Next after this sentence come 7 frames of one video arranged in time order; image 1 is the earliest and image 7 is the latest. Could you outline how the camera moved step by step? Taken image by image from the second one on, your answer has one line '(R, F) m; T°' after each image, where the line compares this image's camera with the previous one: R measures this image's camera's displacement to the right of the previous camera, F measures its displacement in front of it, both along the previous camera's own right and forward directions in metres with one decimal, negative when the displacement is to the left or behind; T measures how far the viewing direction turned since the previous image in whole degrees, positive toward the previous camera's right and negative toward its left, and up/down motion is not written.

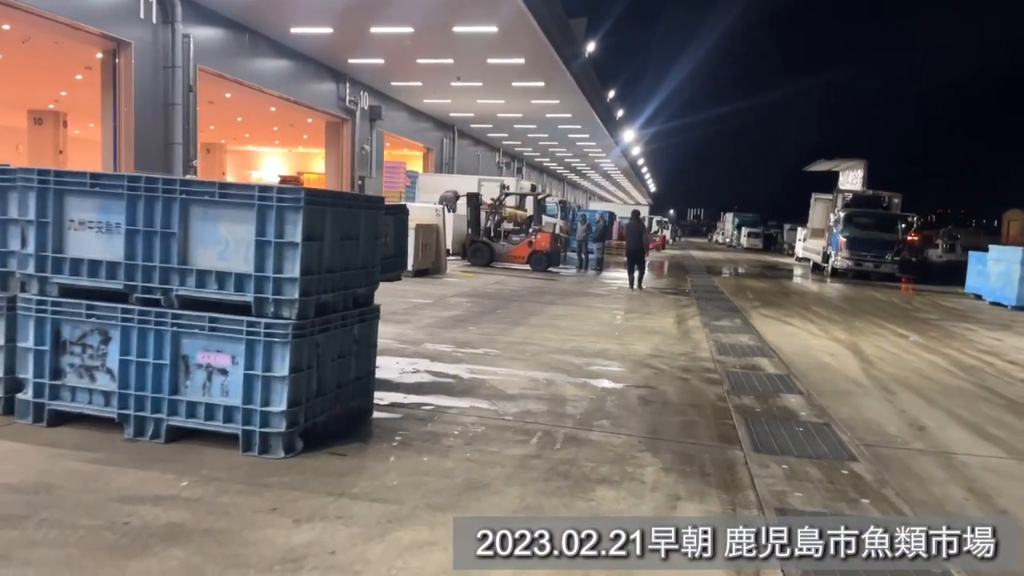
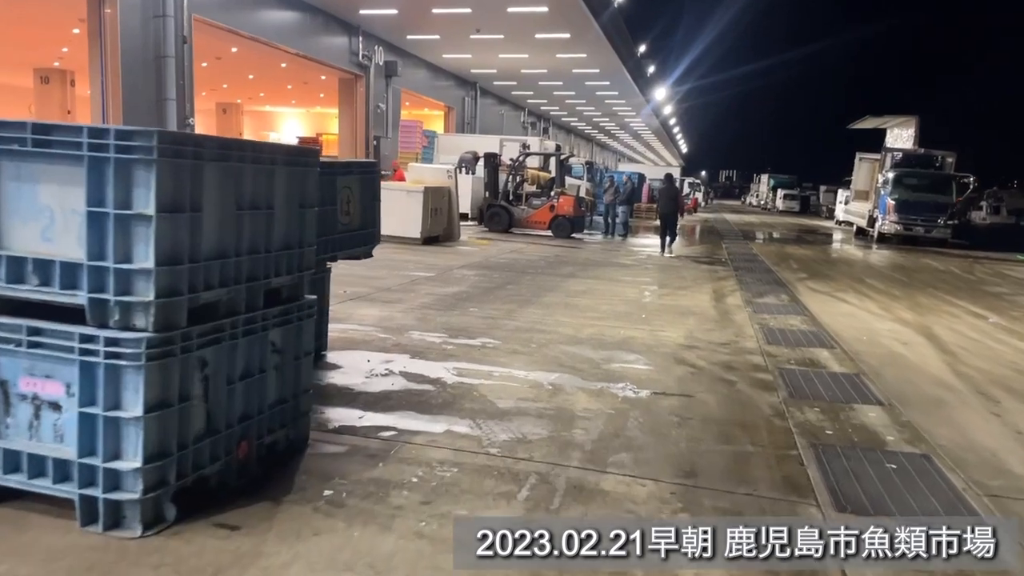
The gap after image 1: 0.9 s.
(+0.2, +1.4) m; -2°
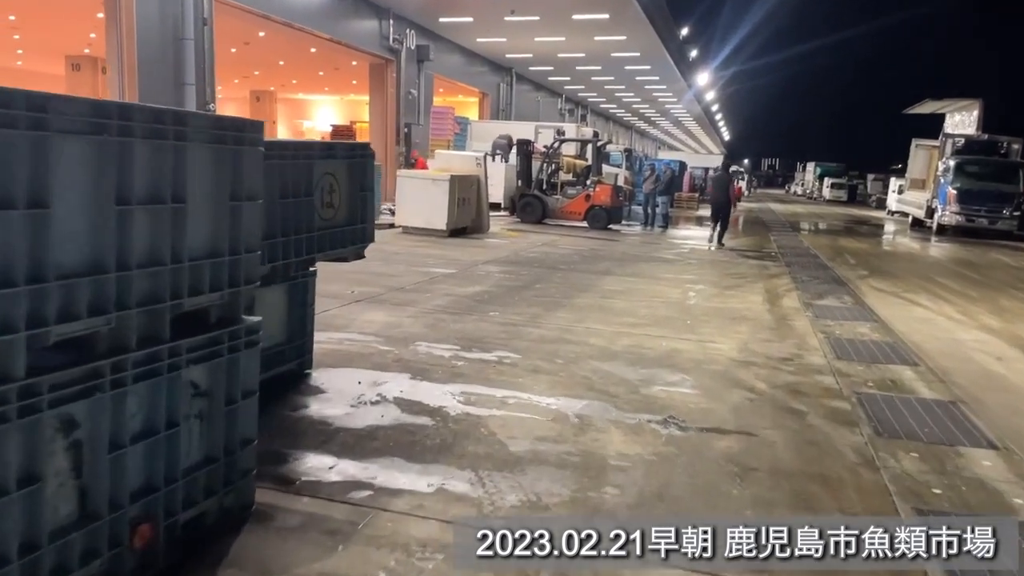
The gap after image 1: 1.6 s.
(+0.1, +1.0) m; -3°
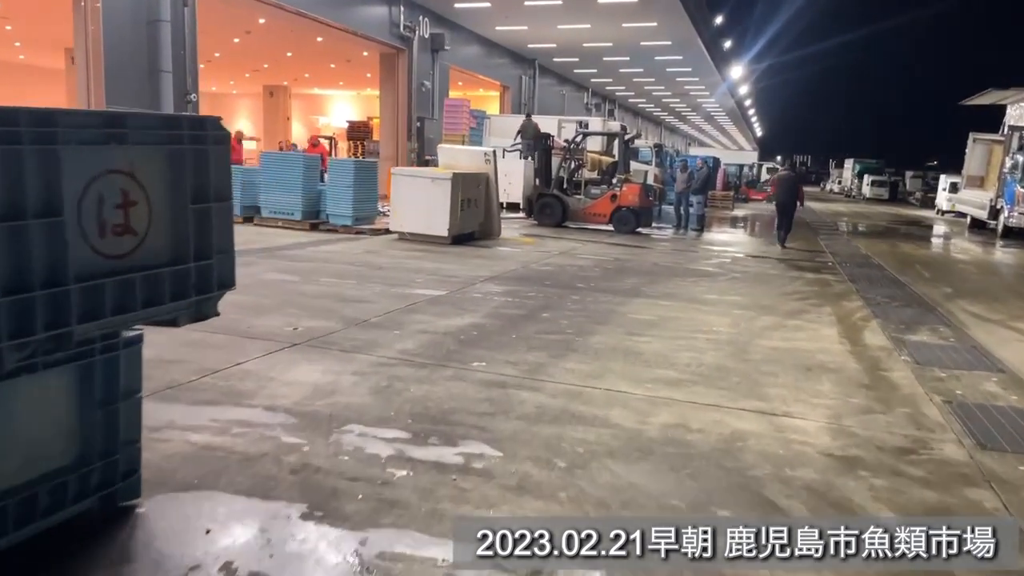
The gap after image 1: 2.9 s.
(+0.2, +2.0) m; -2°
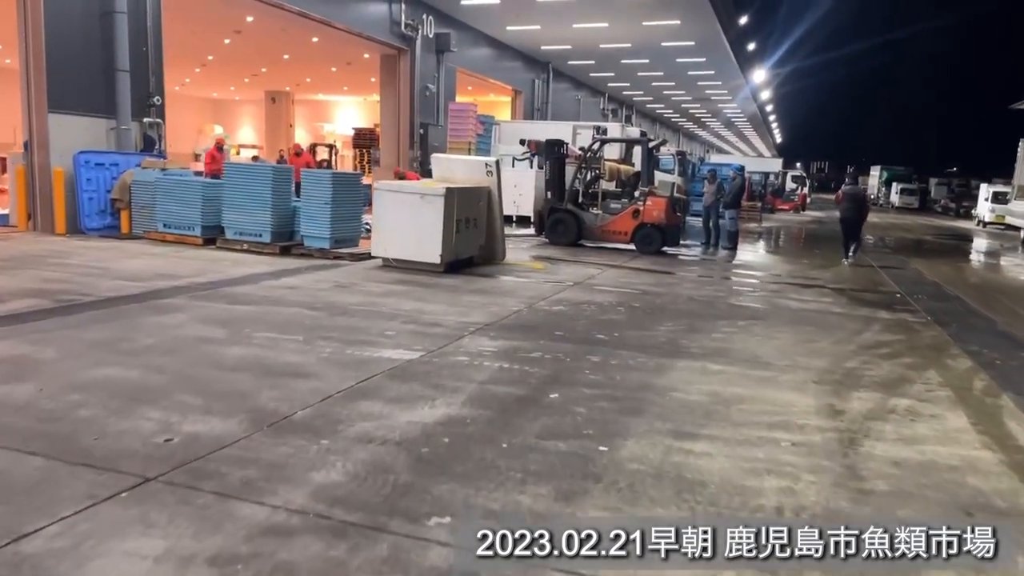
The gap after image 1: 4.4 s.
(+0.1, +2.0) m; -1°
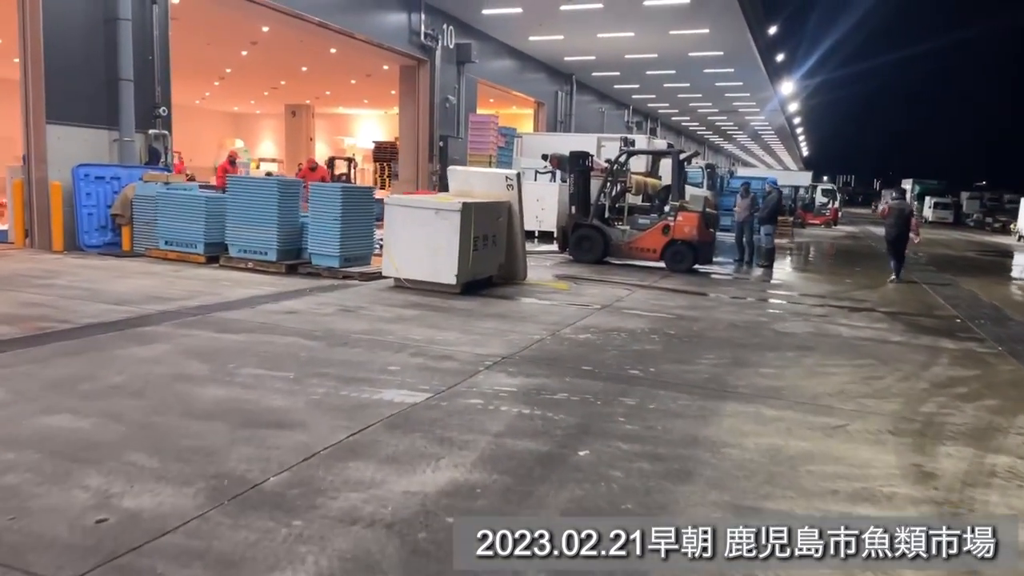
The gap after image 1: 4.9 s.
(0.0, +0.8) m; -2°
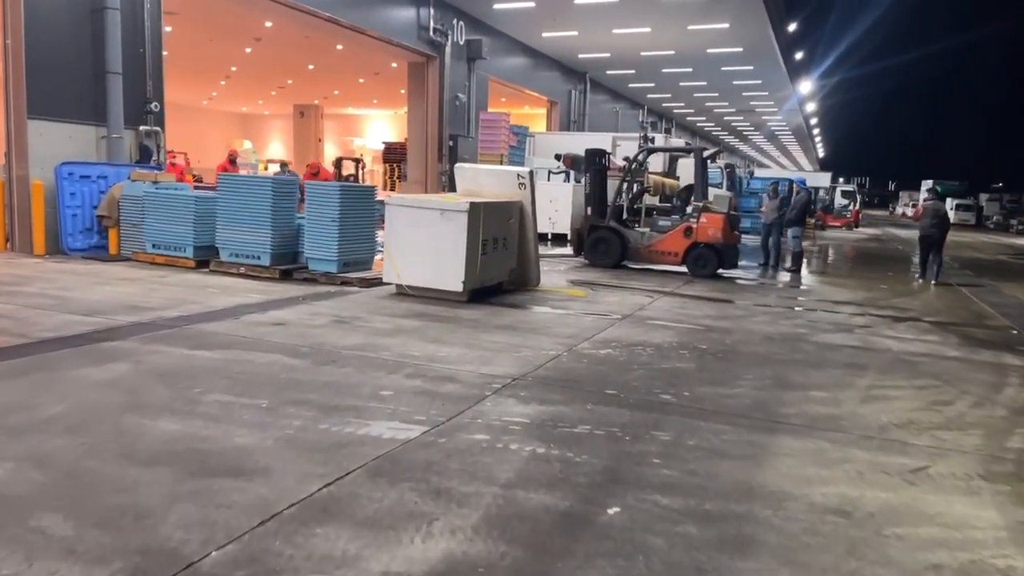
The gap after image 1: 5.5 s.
(0.0, +0.8) m; -1°
